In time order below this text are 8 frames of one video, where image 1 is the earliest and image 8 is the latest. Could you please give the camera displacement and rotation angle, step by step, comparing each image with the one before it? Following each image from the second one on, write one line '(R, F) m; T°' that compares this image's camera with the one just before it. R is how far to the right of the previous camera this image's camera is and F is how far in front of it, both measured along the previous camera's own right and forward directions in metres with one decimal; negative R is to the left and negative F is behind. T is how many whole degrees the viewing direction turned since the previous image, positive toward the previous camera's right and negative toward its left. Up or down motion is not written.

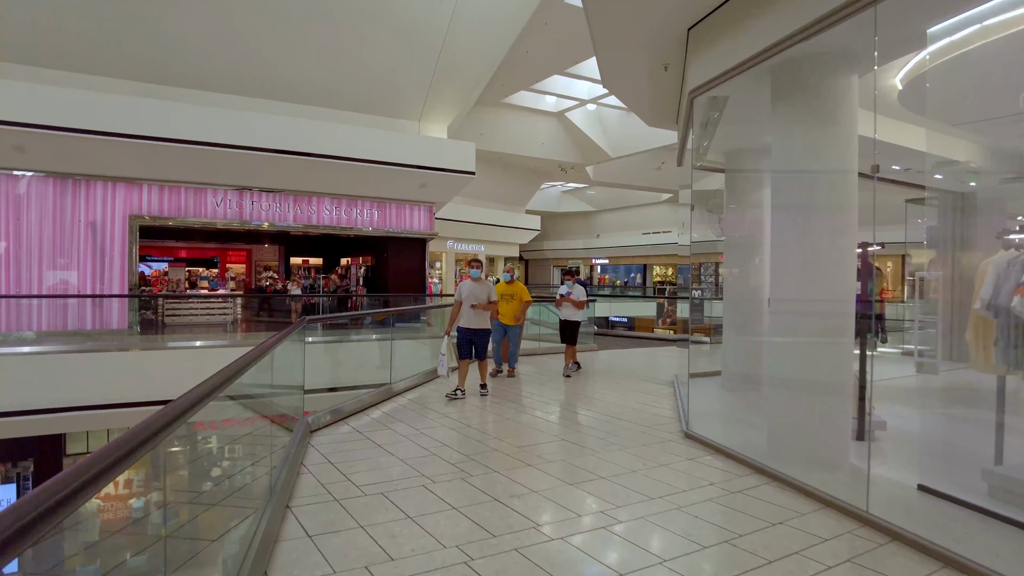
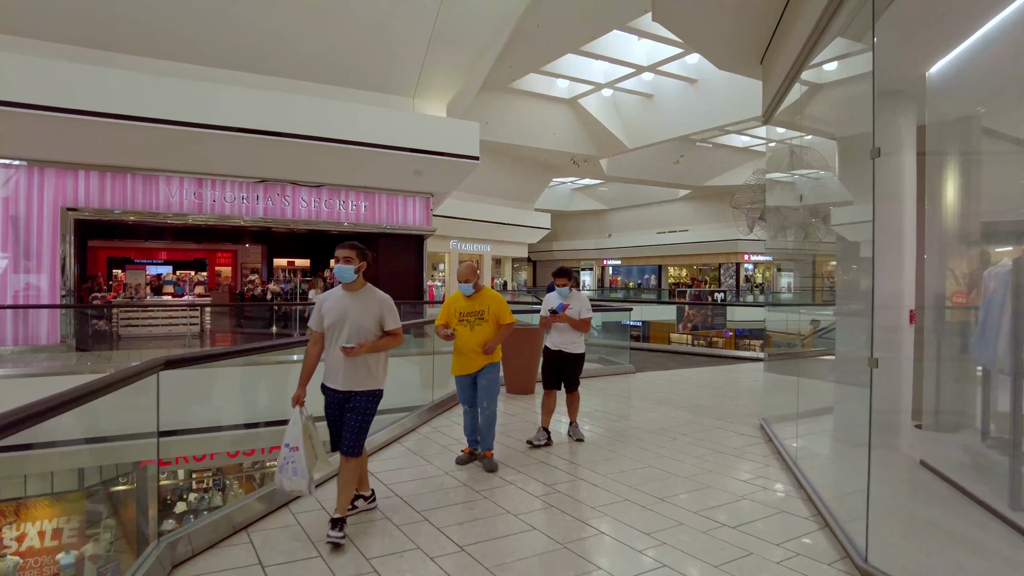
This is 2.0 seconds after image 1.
(-0.1, +1.8) m; -1°
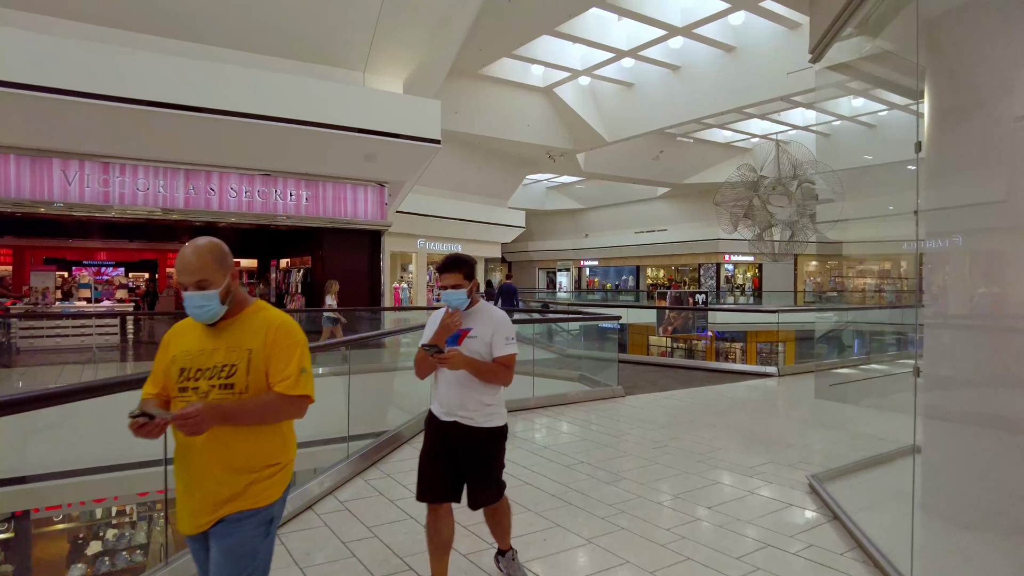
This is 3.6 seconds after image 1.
(+0.1, +1.3) m; +2°
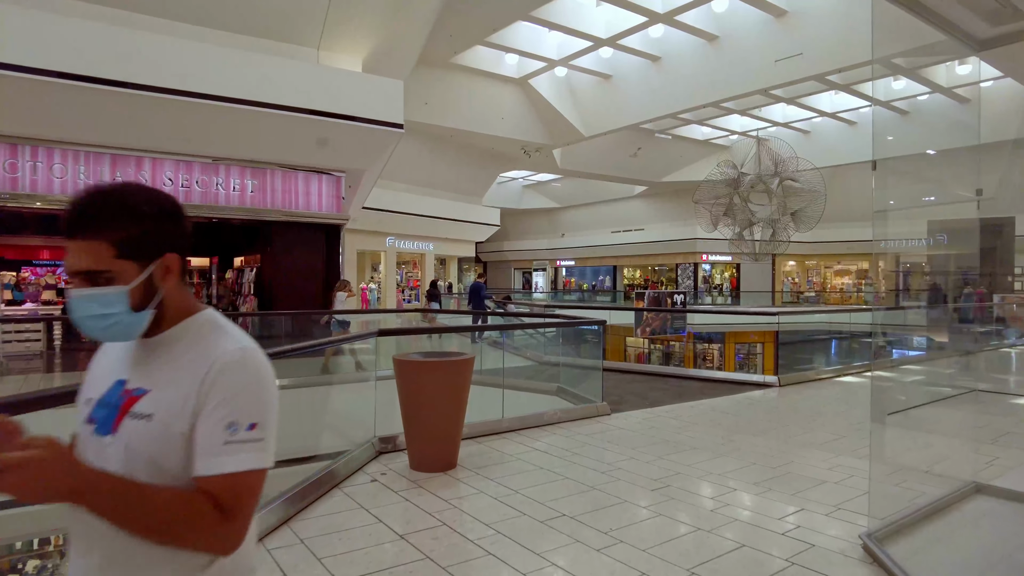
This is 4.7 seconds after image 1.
(+0.1, +0.8) m; +2°
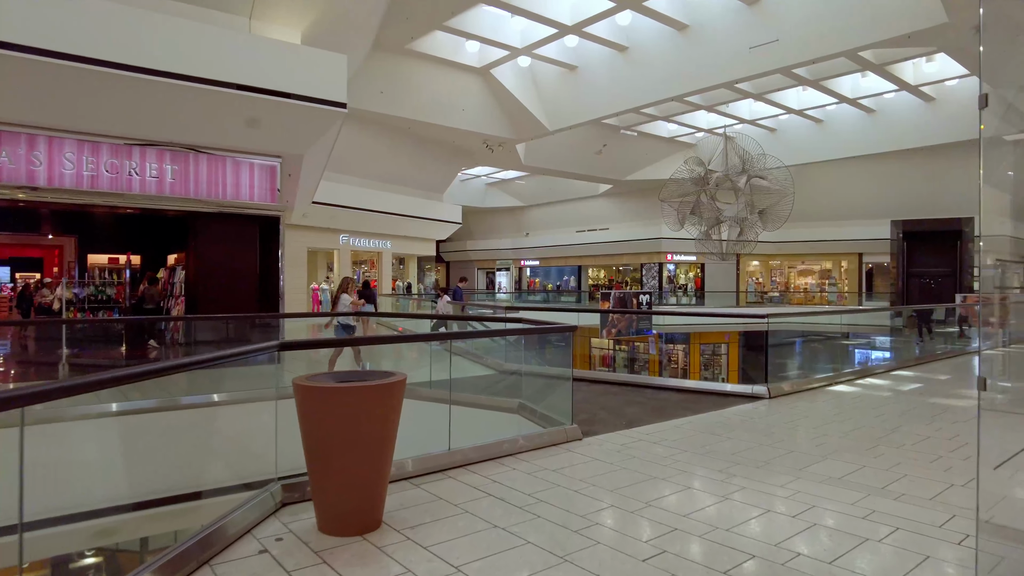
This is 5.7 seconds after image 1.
(+0.1, +0.8) m; +3°
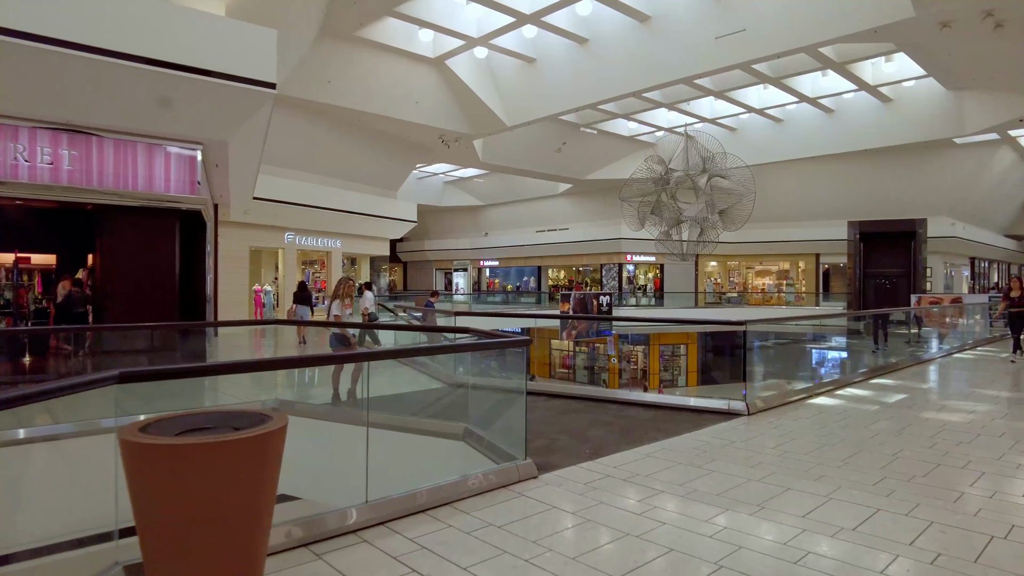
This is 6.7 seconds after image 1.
(+0.1, +0.7) m; +3°
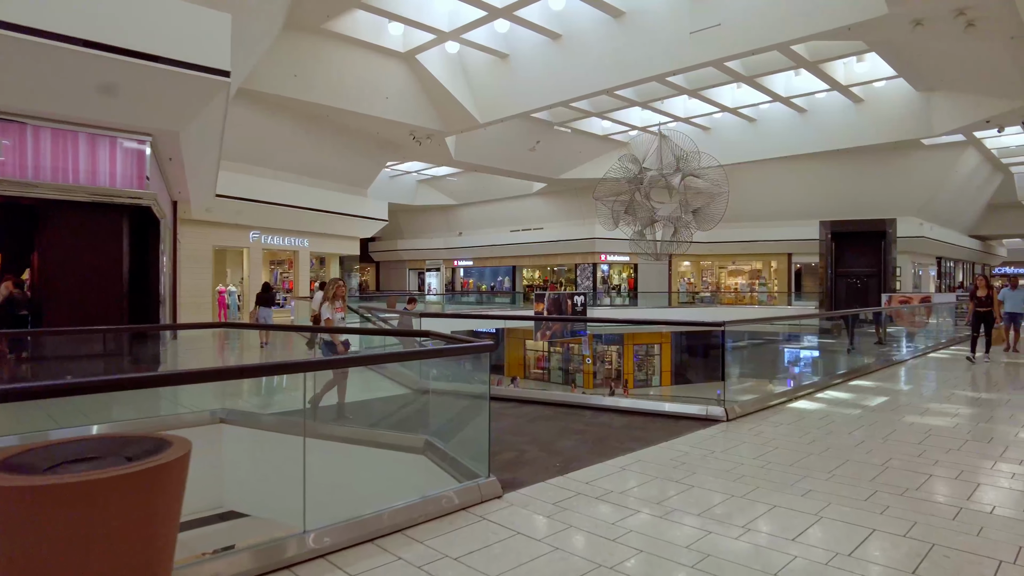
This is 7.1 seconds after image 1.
(+0.1, +0.3) m; +2°
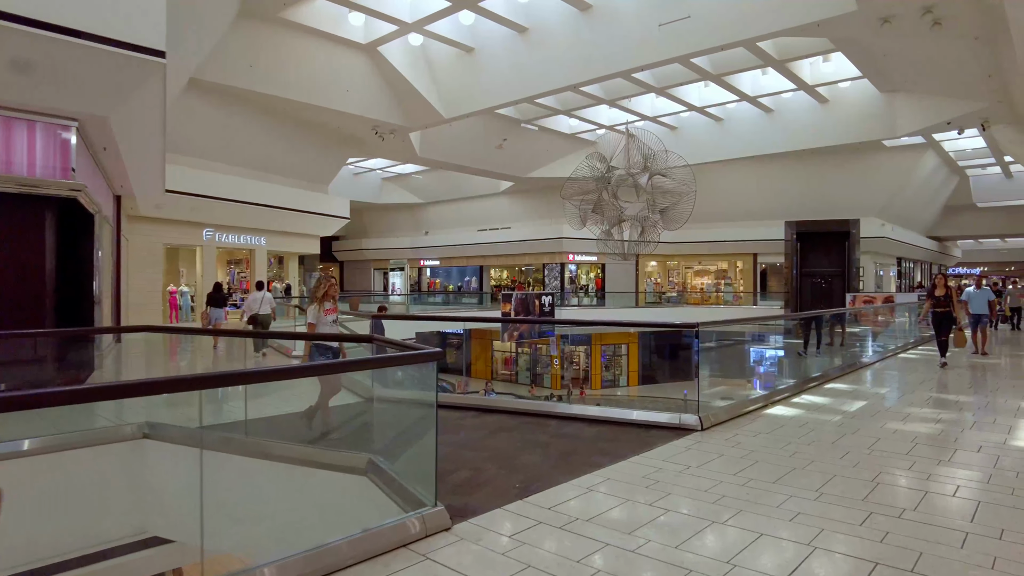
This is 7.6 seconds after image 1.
(+0.1, +0.4) m; +3°
